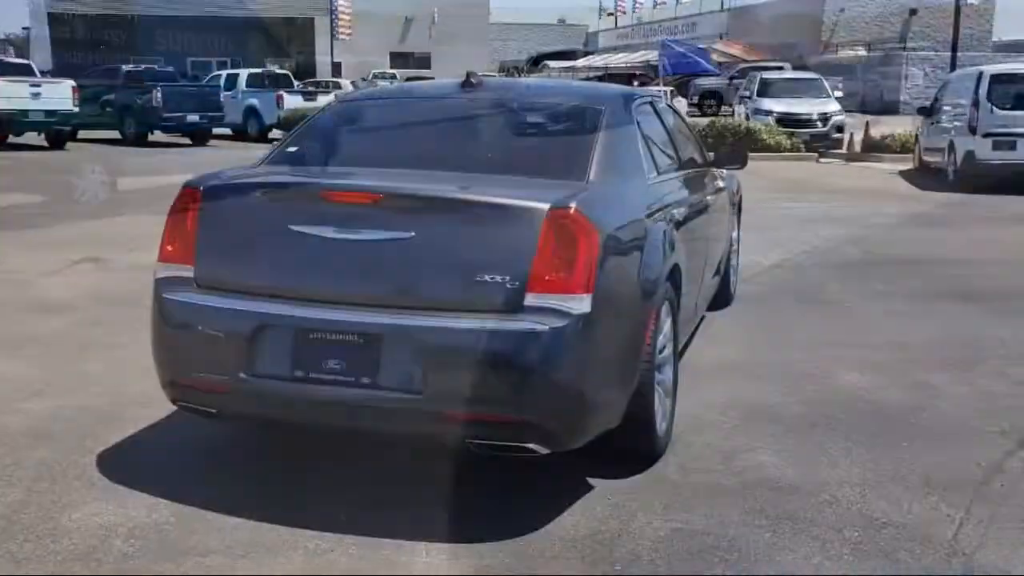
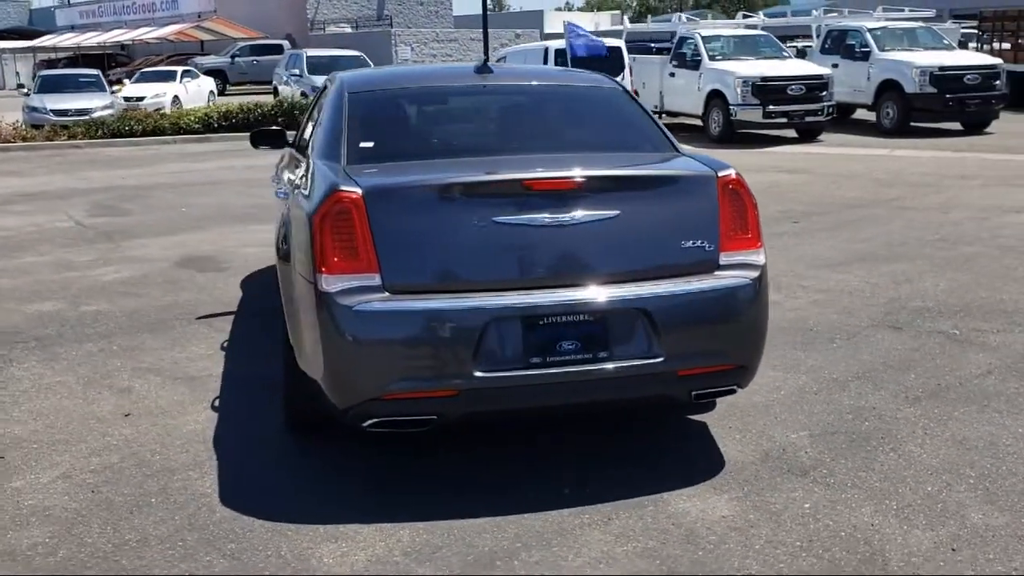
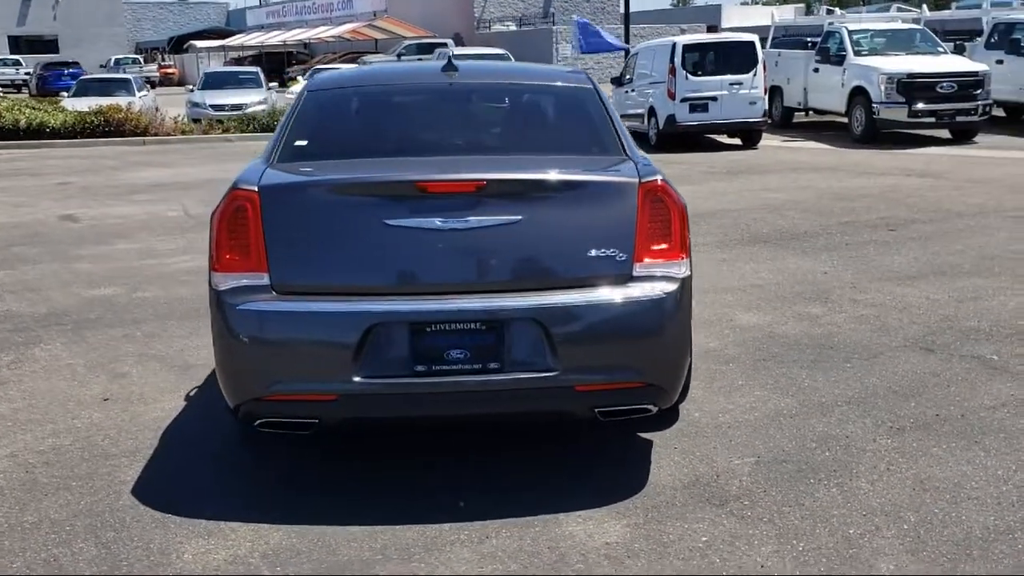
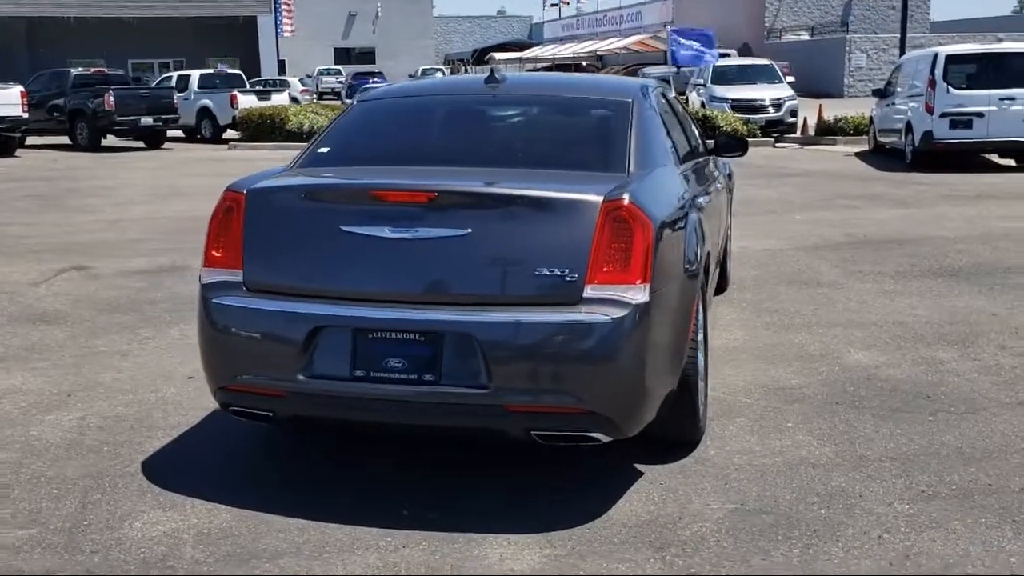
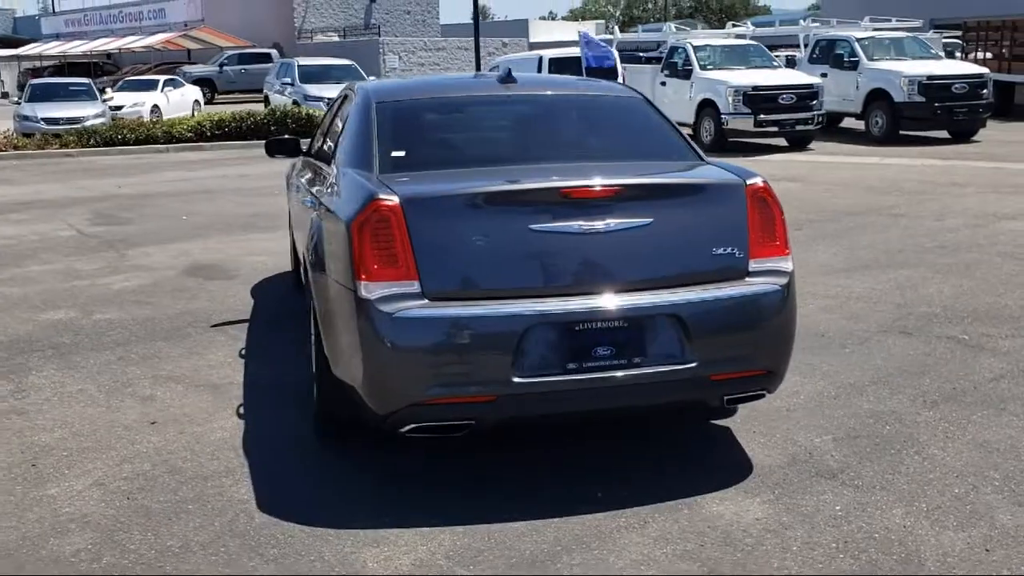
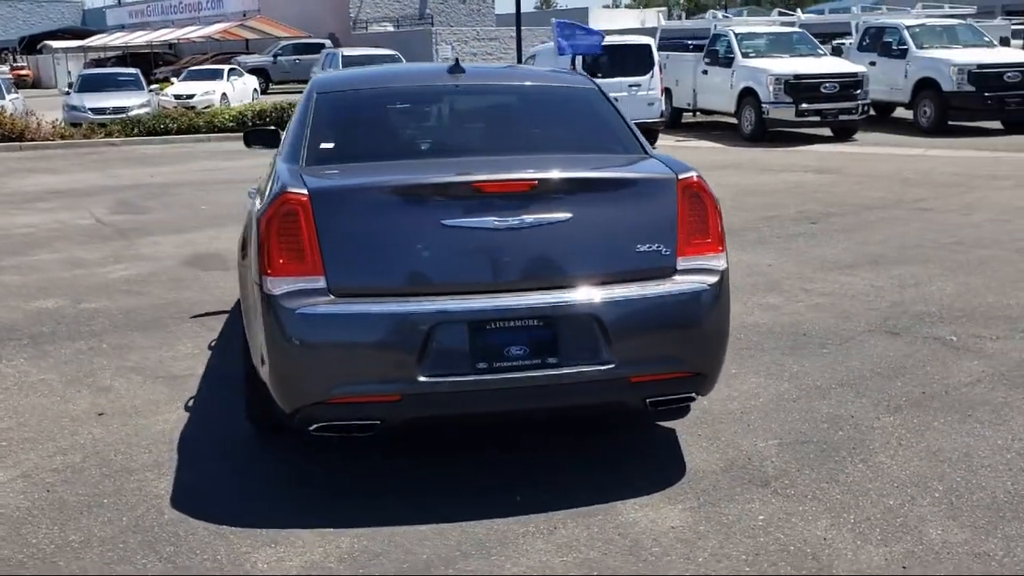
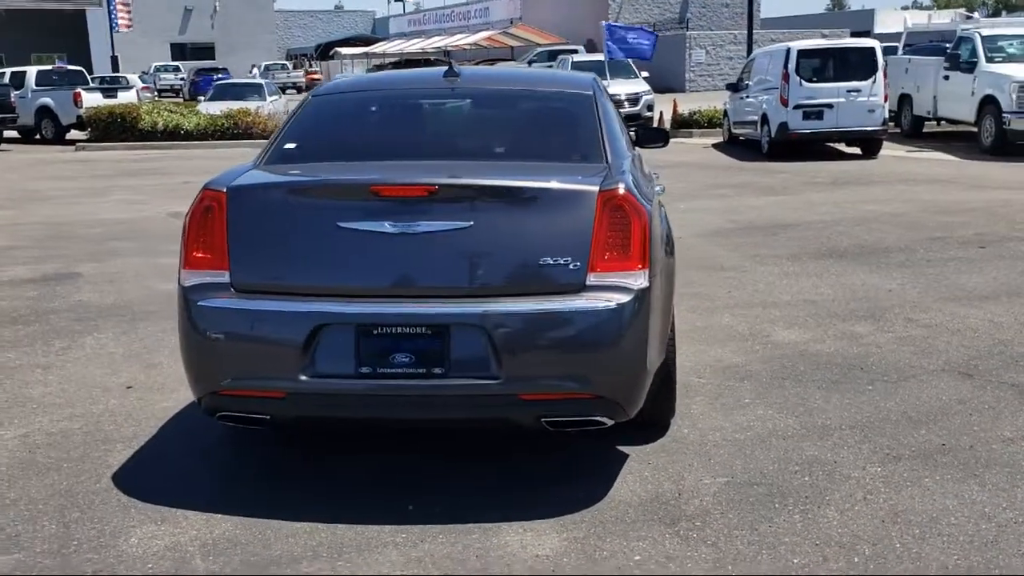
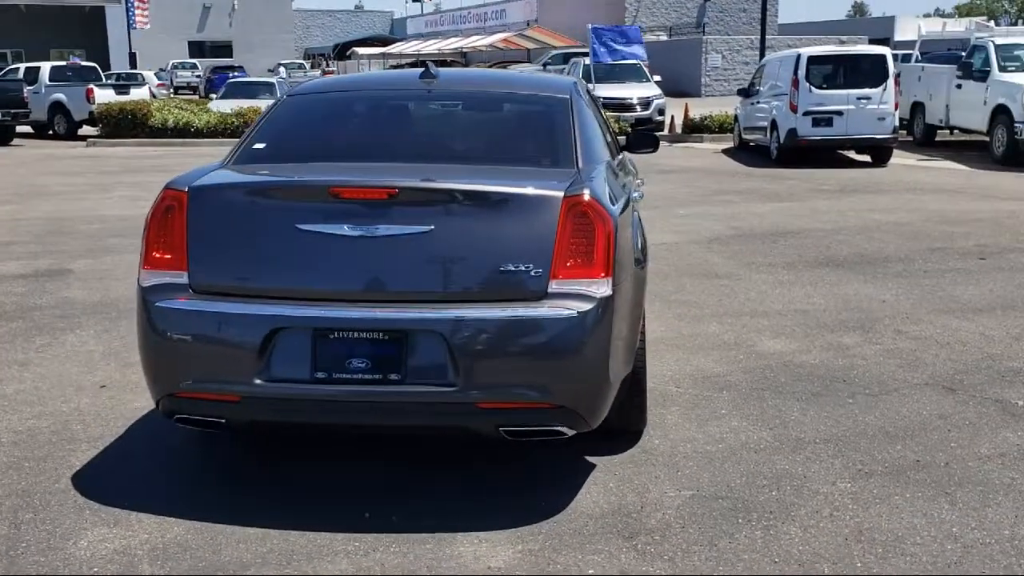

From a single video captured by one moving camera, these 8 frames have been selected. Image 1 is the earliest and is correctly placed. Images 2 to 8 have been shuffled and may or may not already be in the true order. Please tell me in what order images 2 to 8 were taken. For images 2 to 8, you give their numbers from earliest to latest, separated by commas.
4, 8, 7, 3, 6, 2, 5
